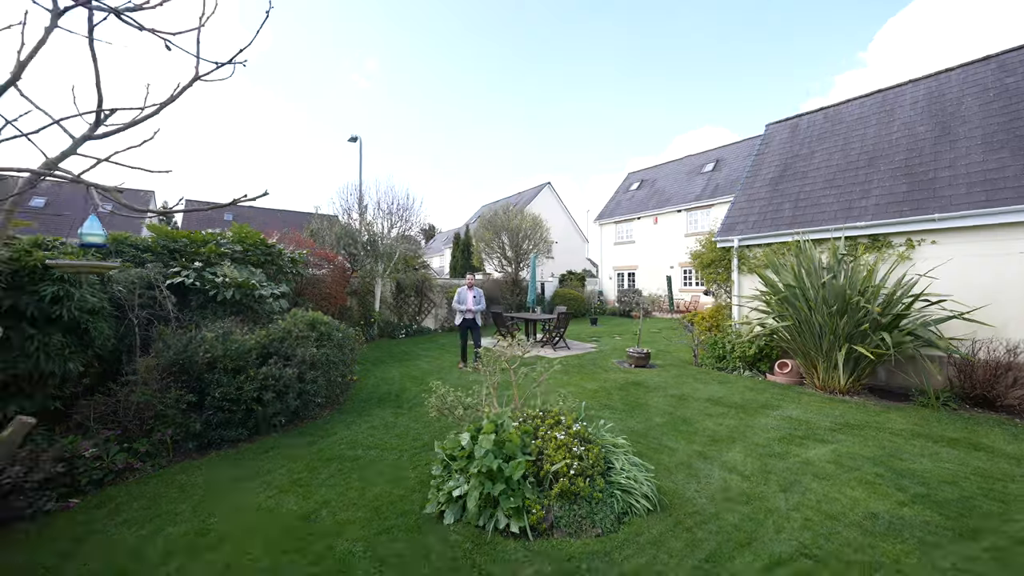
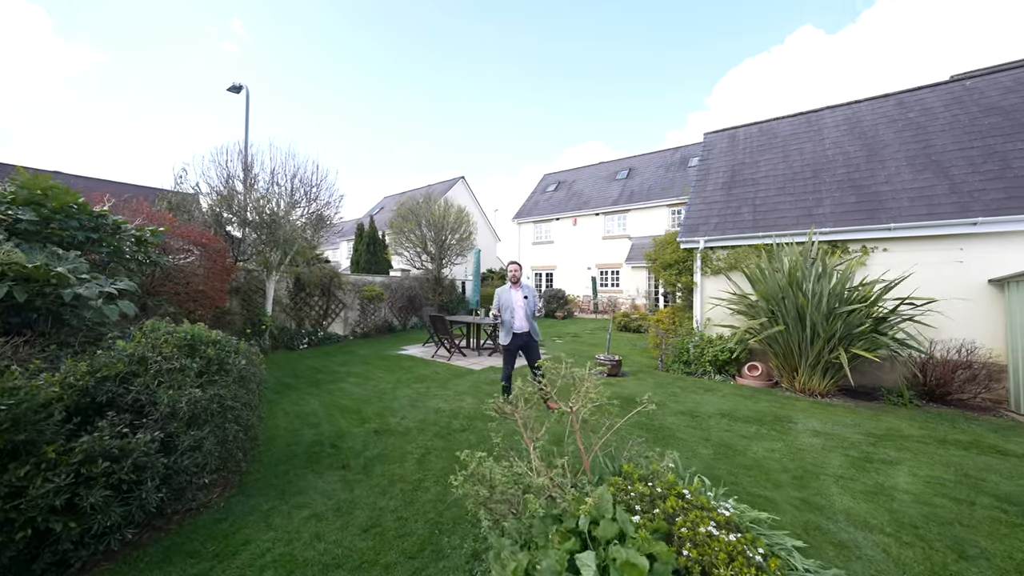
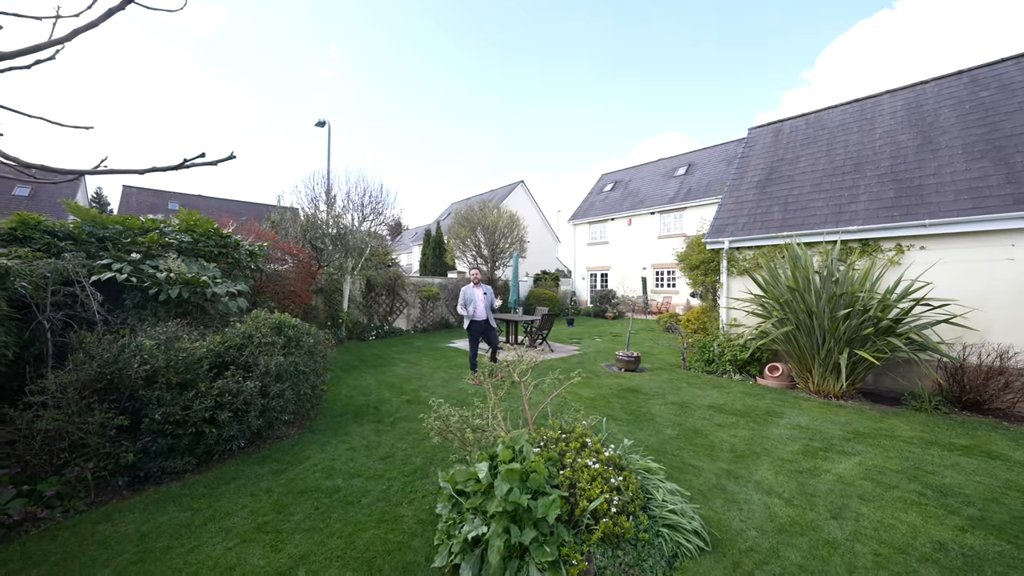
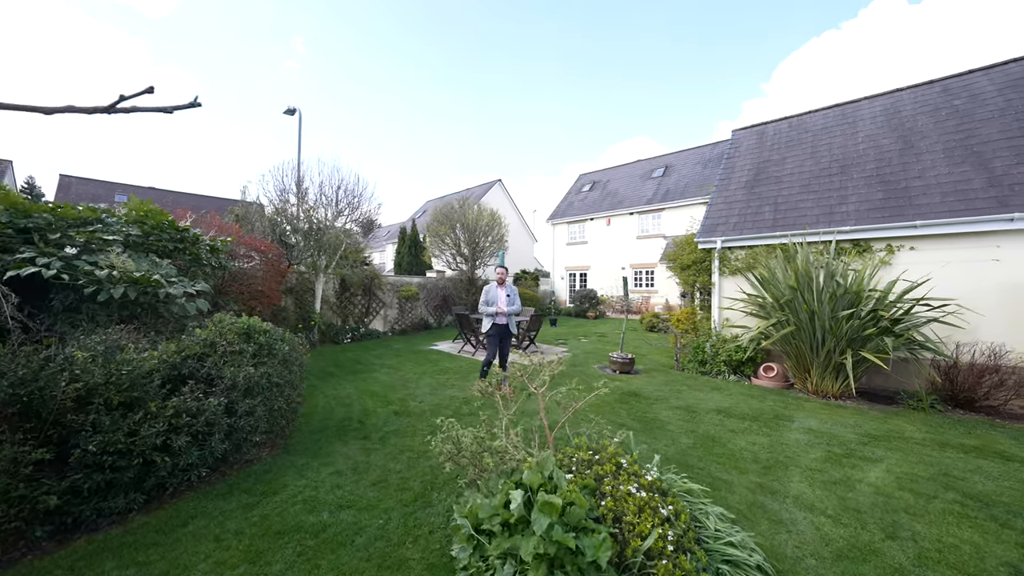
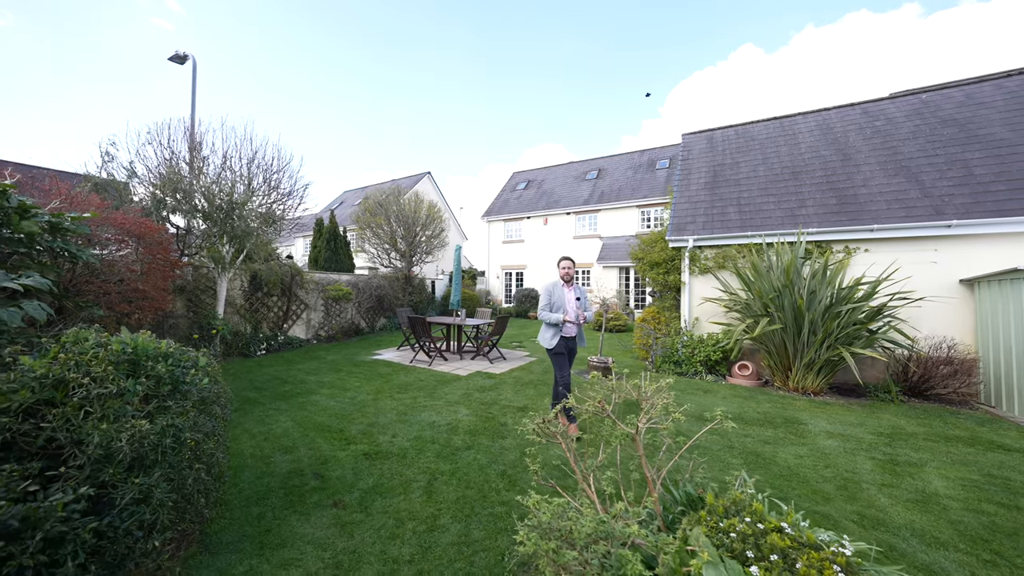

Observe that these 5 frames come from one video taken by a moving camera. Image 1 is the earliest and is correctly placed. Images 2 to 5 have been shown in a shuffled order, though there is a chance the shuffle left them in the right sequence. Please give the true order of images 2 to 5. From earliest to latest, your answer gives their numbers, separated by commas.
3, 4, 2, 5
